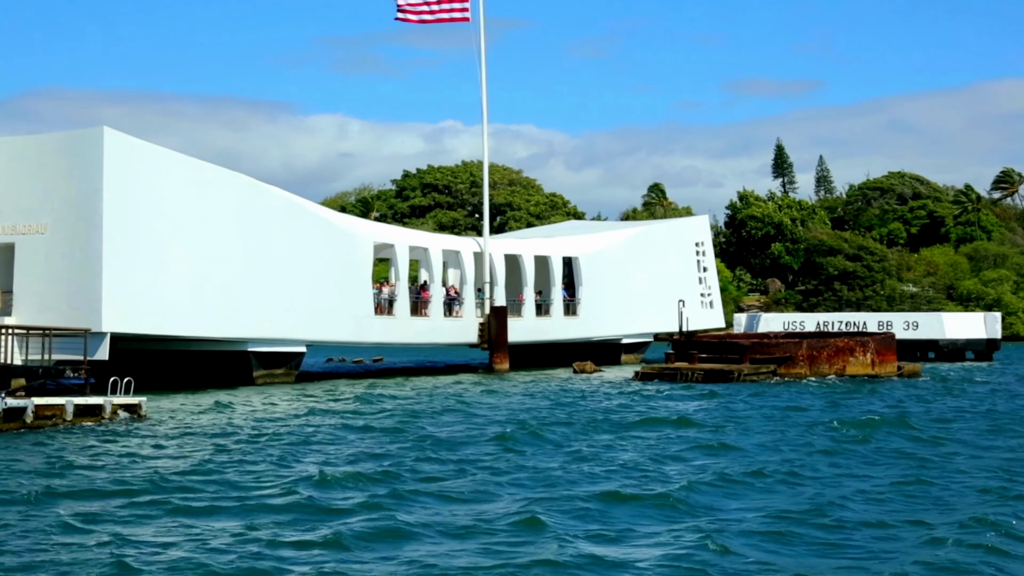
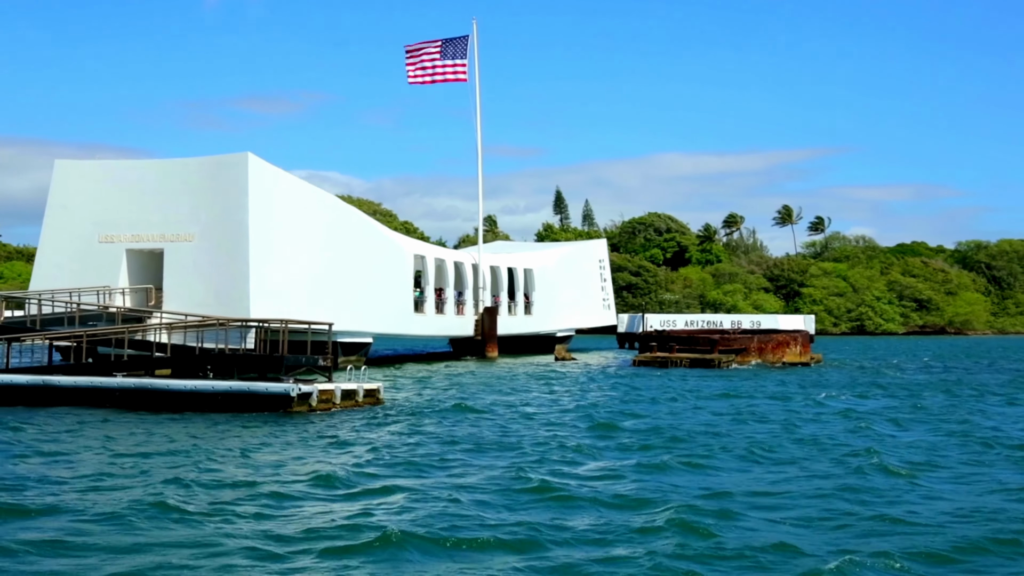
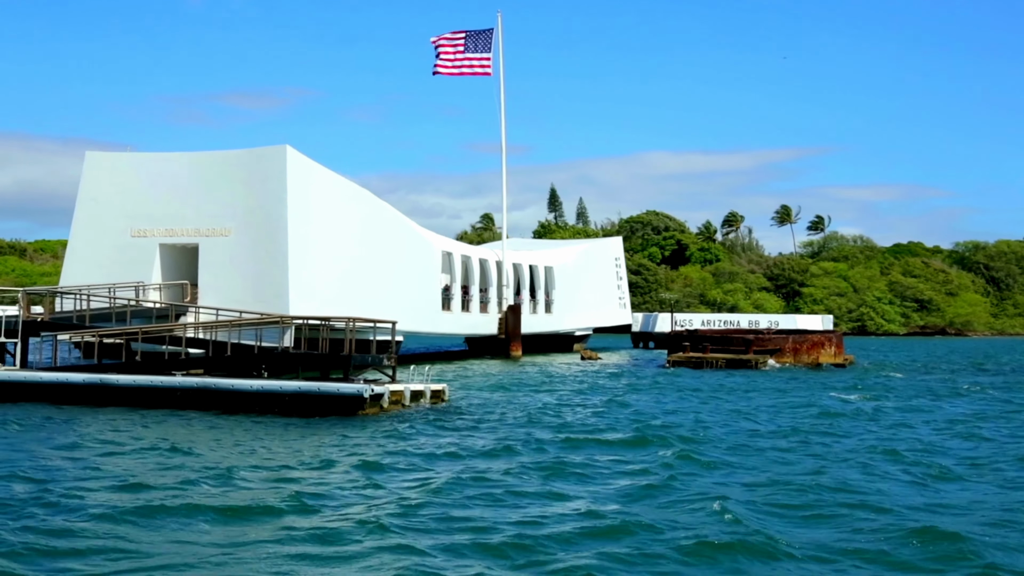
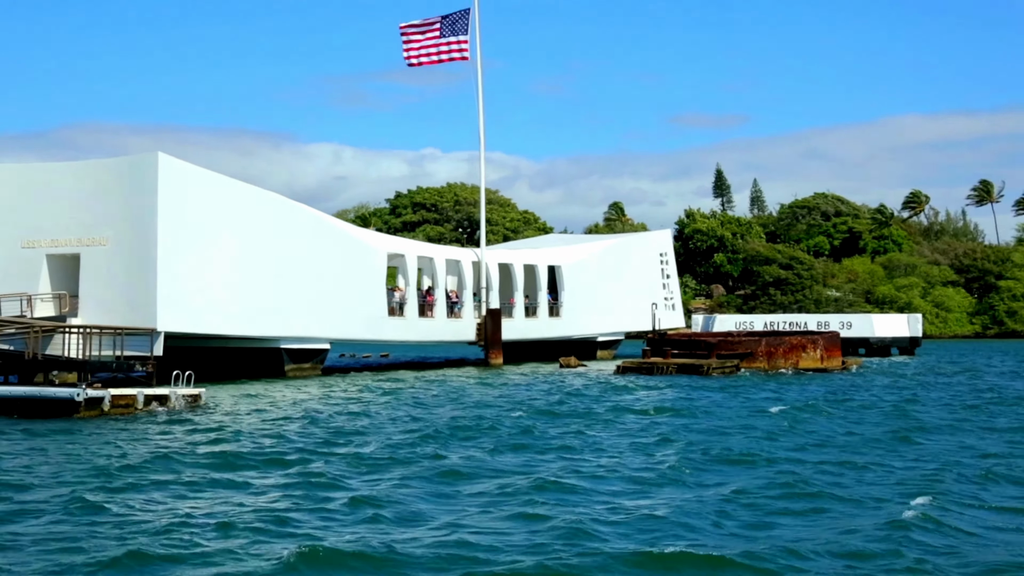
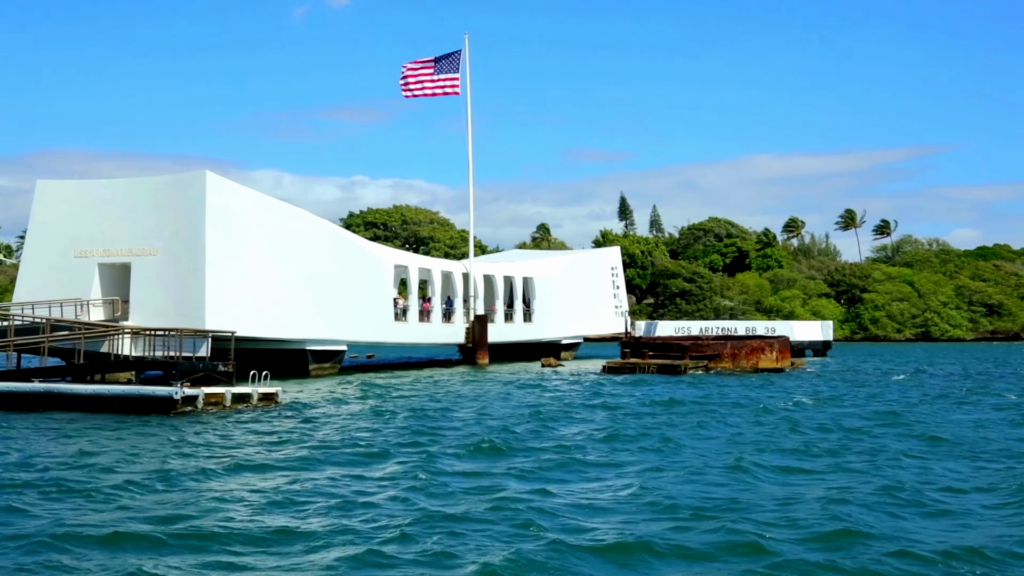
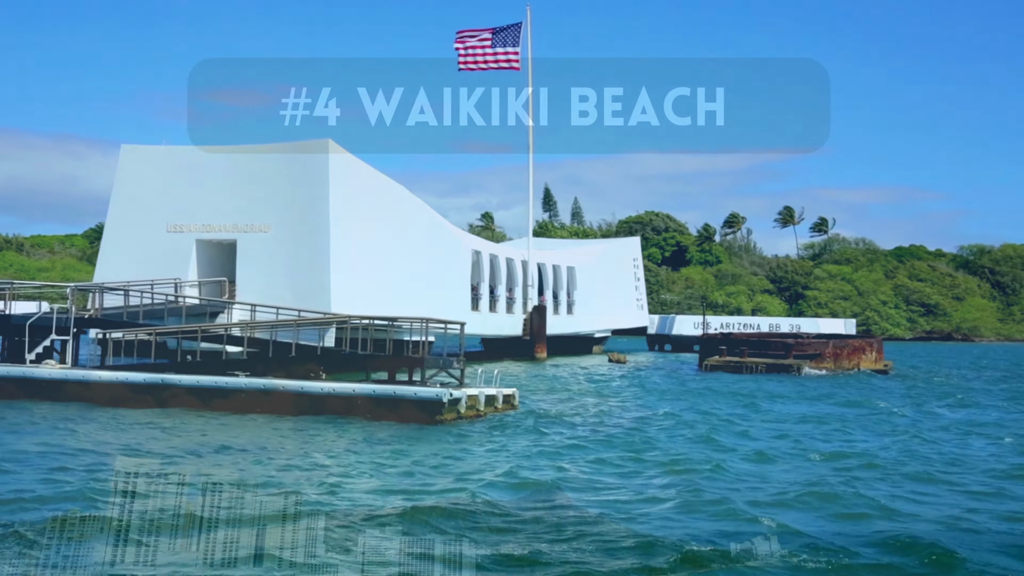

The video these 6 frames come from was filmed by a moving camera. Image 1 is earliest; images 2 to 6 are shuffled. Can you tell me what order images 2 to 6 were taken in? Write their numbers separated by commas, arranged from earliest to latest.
4, 5, 2, 3, 6
